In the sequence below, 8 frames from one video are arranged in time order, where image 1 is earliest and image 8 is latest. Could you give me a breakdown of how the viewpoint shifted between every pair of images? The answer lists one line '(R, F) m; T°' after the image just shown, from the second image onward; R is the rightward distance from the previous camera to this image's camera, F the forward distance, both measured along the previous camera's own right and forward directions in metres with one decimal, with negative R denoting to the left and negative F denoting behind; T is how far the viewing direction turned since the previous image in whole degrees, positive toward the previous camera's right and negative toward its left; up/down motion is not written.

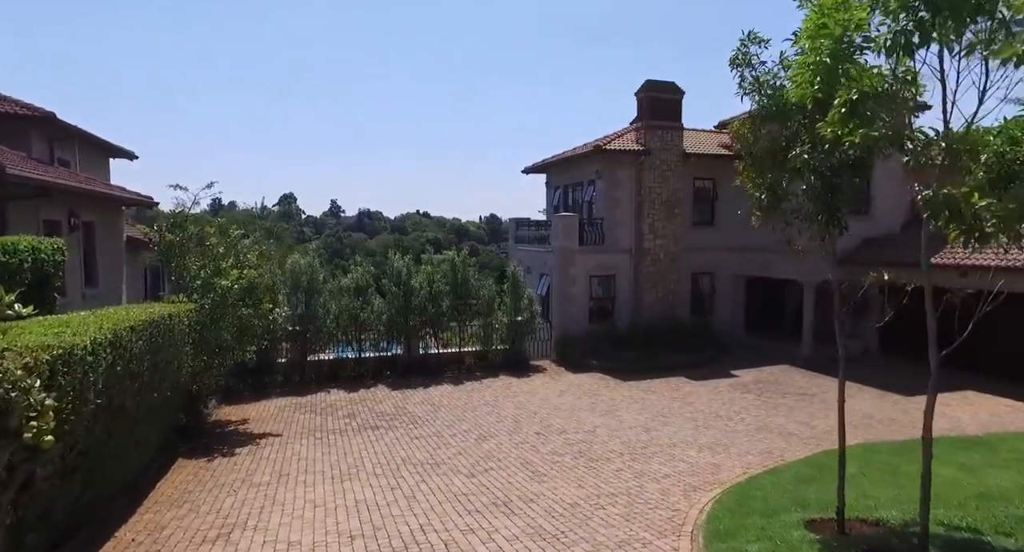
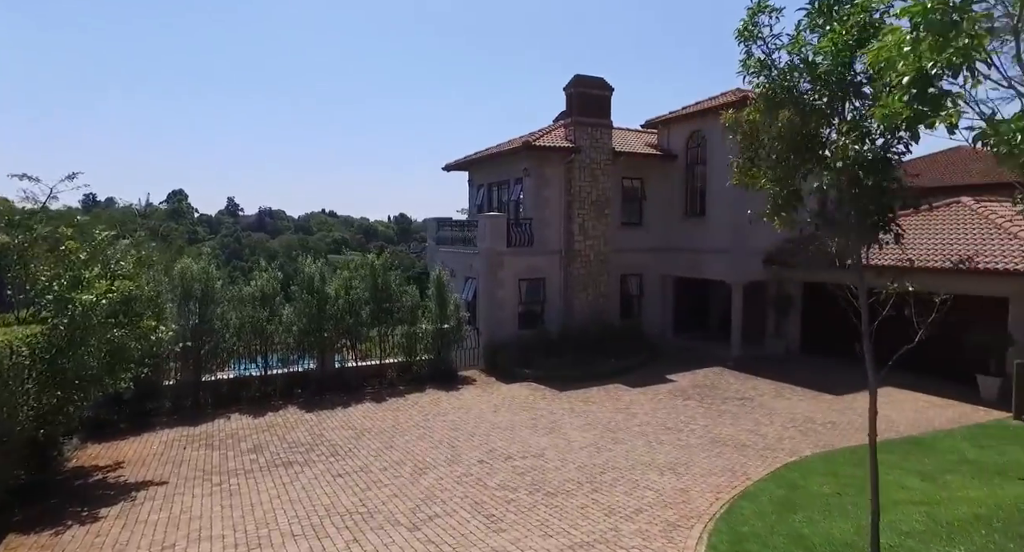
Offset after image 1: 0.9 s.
(-0.5, +1.5) m; +8°
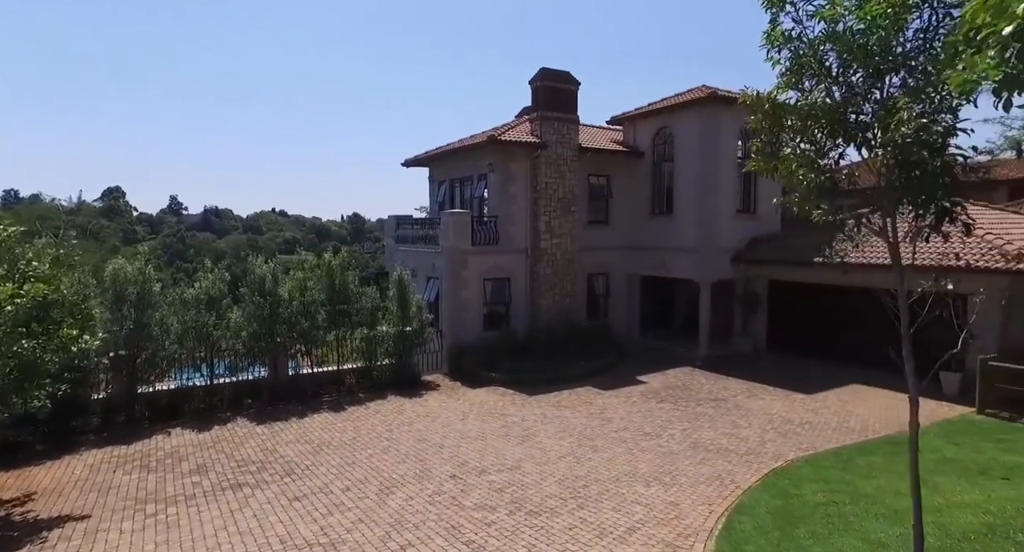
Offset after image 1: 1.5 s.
(-0.3, +0.8) m; +4°
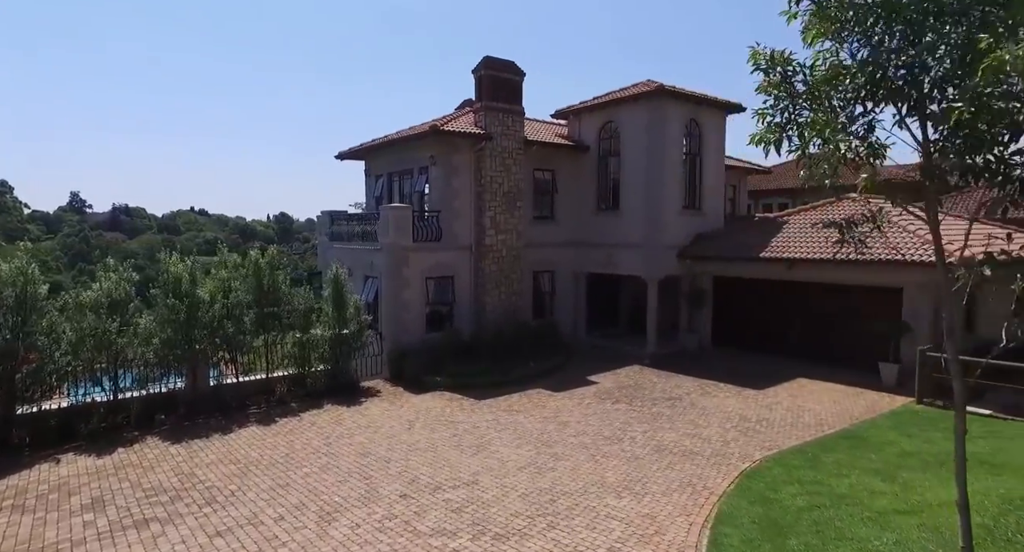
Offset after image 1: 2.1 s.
(-0.3, +1.0) m; +6°
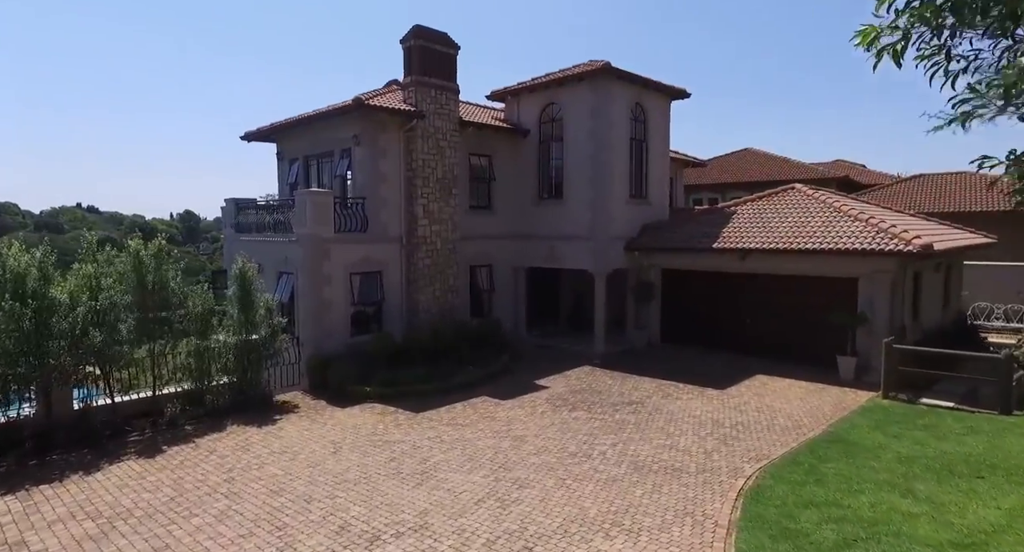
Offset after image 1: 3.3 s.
(-0.4, +2.0) m; +7°
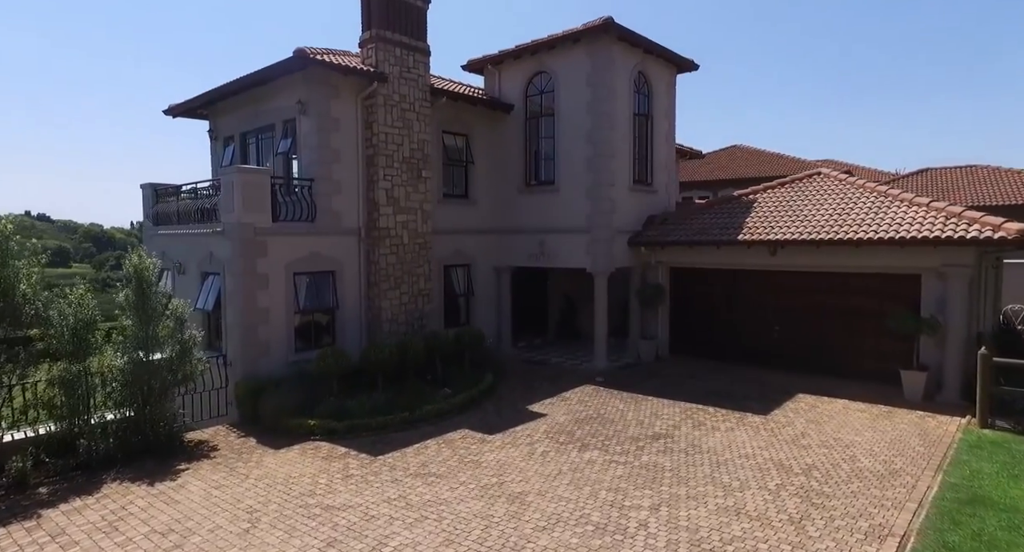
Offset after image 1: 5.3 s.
(-0.3, +3.4) m; +2°
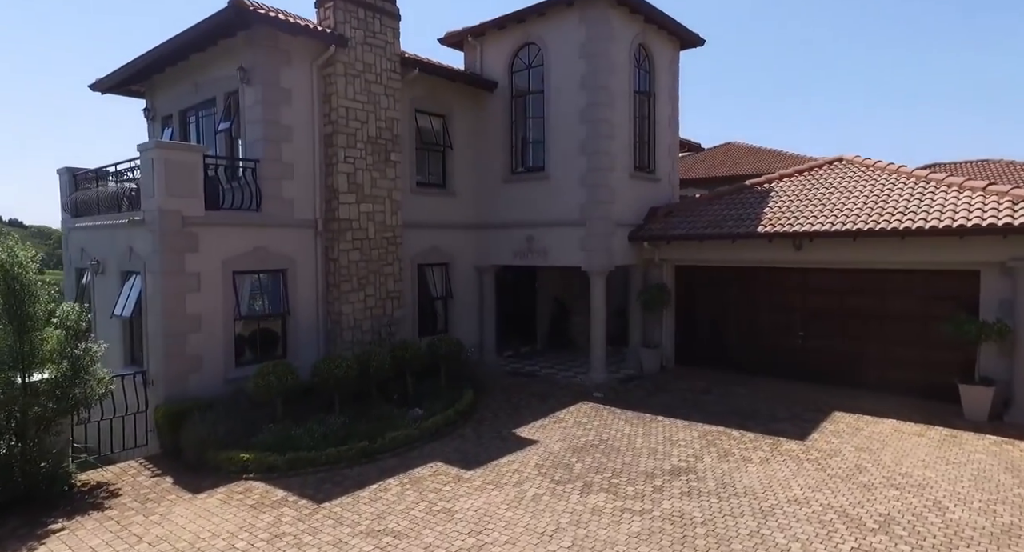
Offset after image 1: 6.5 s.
(+0.1, +2.3) m; +1°
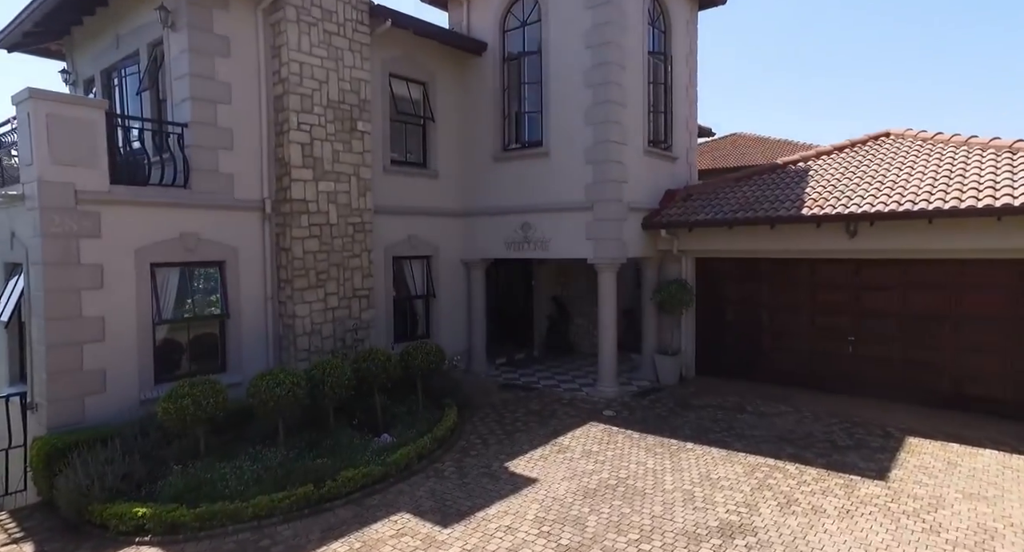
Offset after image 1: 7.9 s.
(0.0, +2.5) m; 0°
